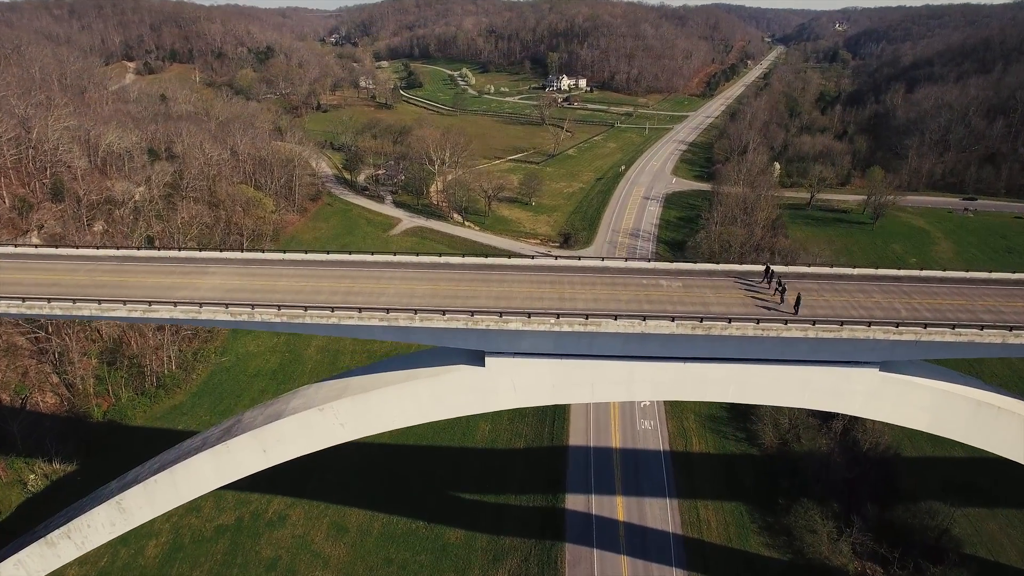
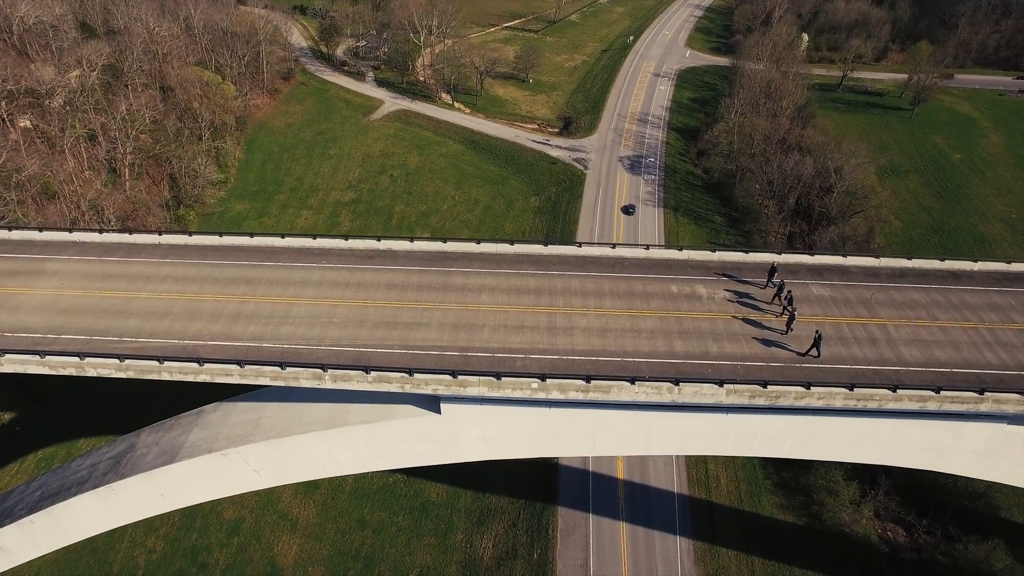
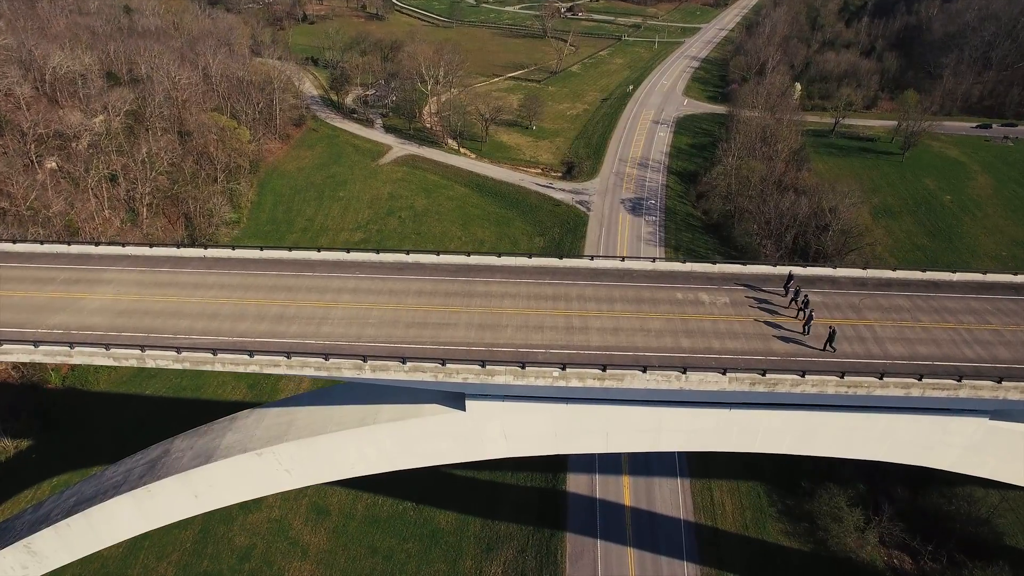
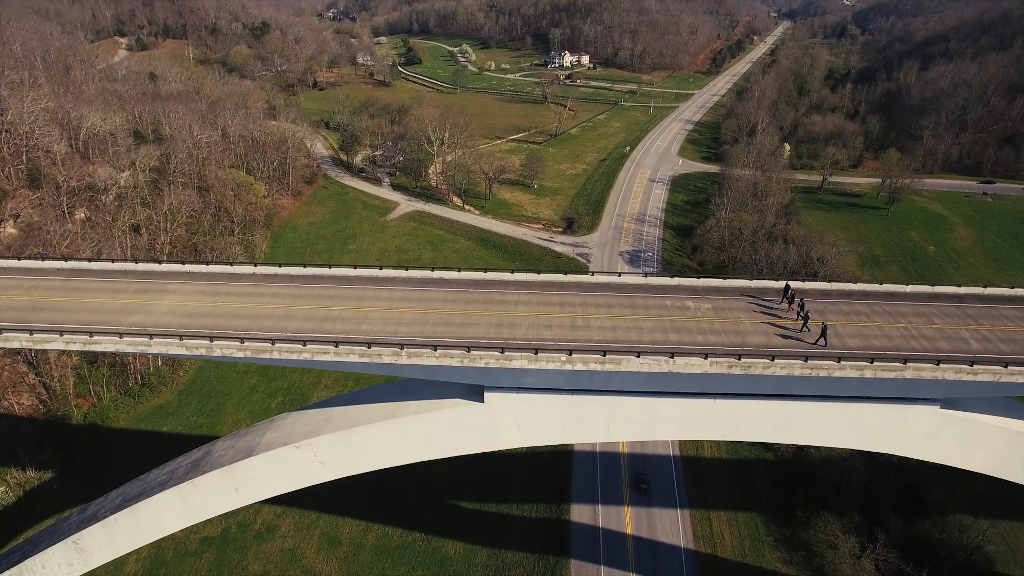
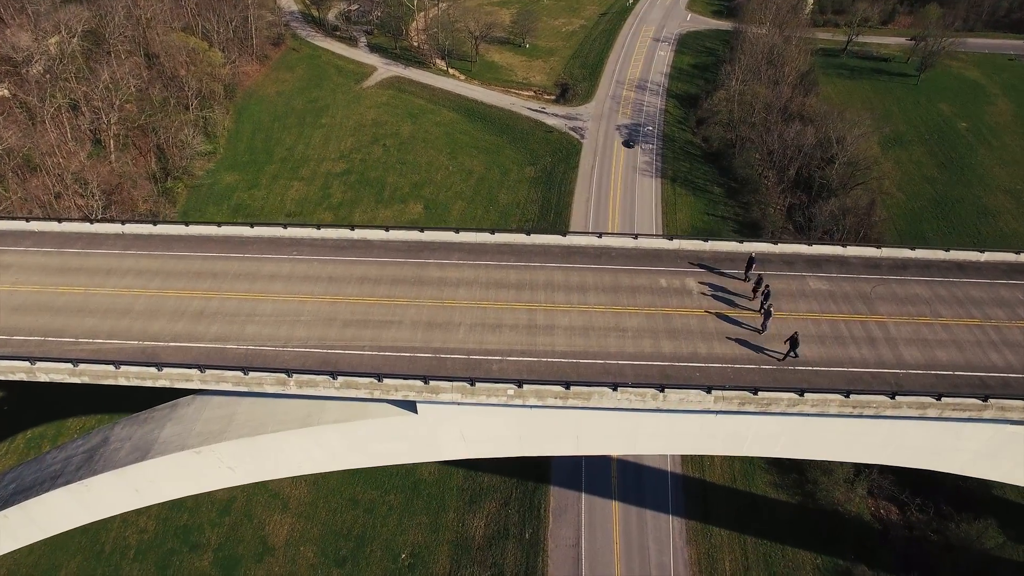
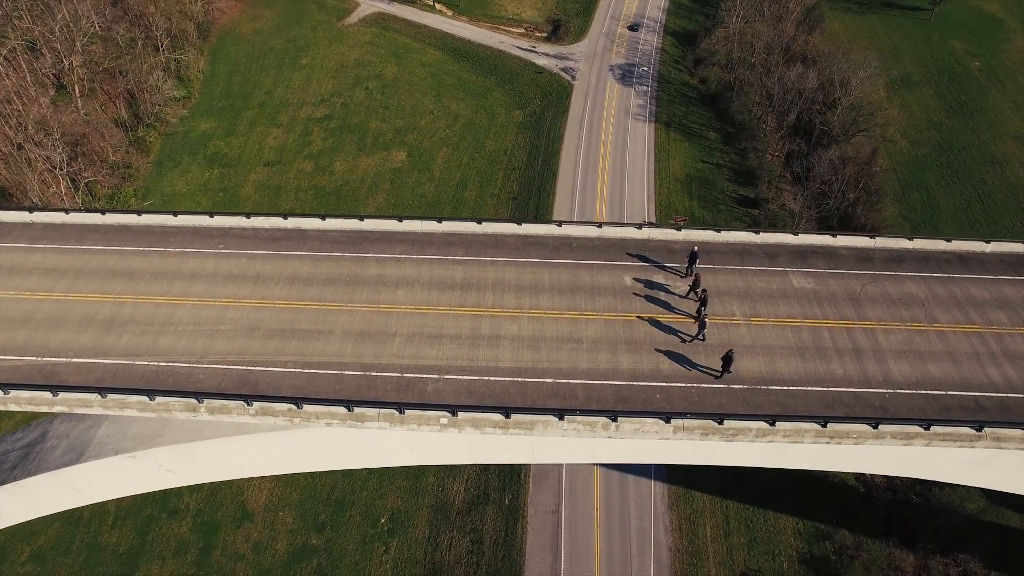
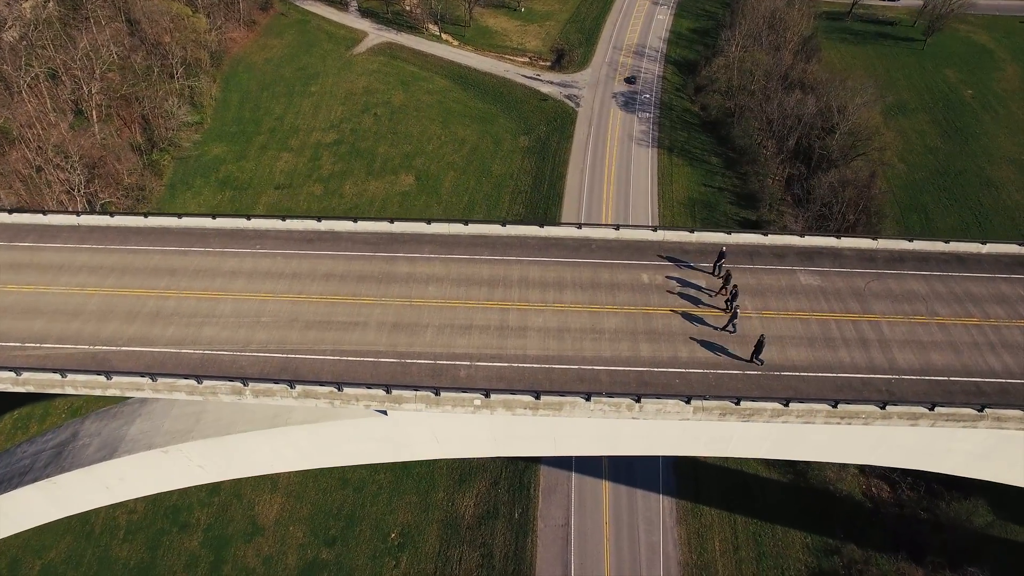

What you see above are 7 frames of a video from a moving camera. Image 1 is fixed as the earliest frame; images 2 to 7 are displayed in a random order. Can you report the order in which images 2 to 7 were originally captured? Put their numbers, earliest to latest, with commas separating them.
4, 3, 2, 5, 7, 6
